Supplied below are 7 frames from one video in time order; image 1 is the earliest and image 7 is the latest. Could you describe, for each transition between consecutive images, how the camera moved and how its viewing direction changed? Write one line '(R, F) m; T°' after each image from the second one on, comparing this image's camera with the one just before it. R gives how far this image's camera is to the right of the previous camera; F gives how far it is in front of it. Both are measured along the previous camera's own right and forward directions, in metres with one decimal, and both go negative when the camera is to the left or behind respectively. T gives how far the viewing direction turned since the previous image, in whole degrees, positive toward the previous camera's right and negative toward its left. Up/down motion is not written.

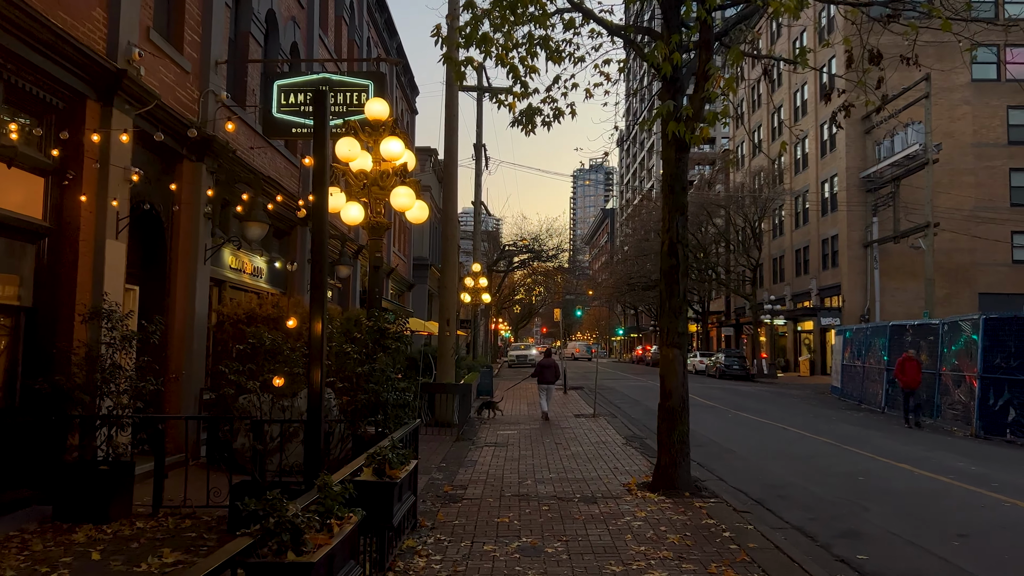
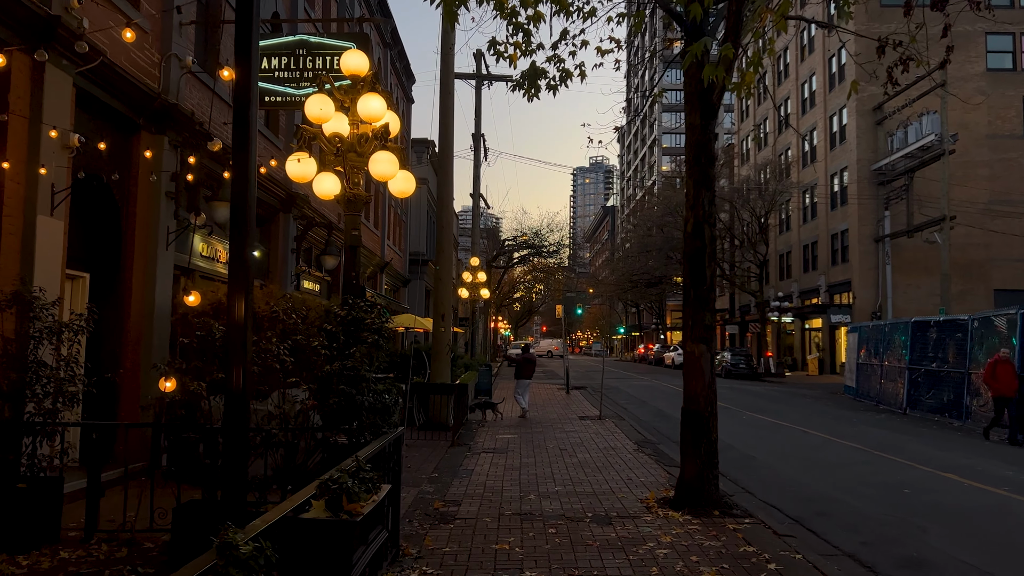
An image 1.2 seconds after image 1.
(0.0, +1.2) m; 0°
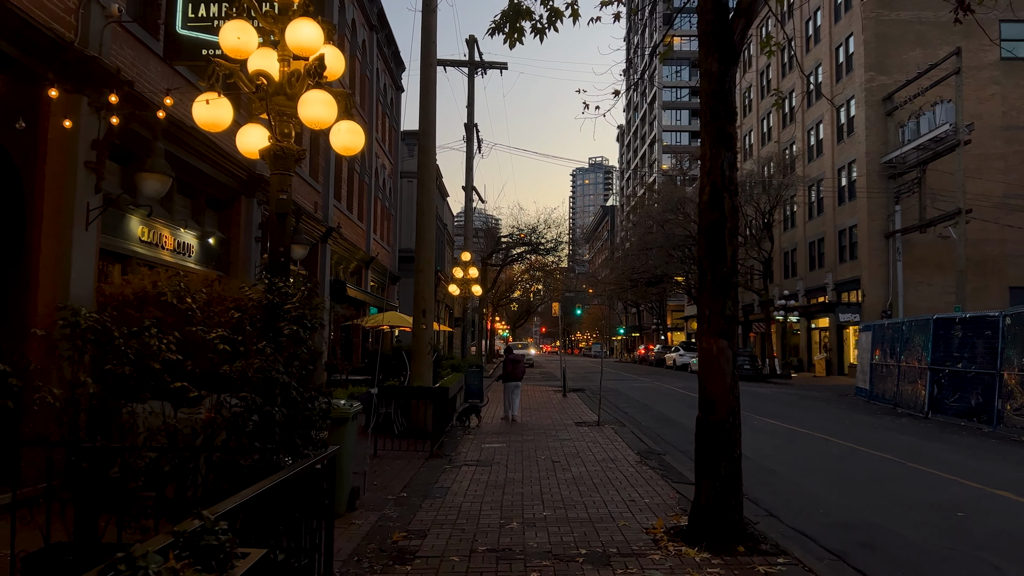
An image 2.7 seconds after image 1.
(+0.2, +1.4) m; 0°
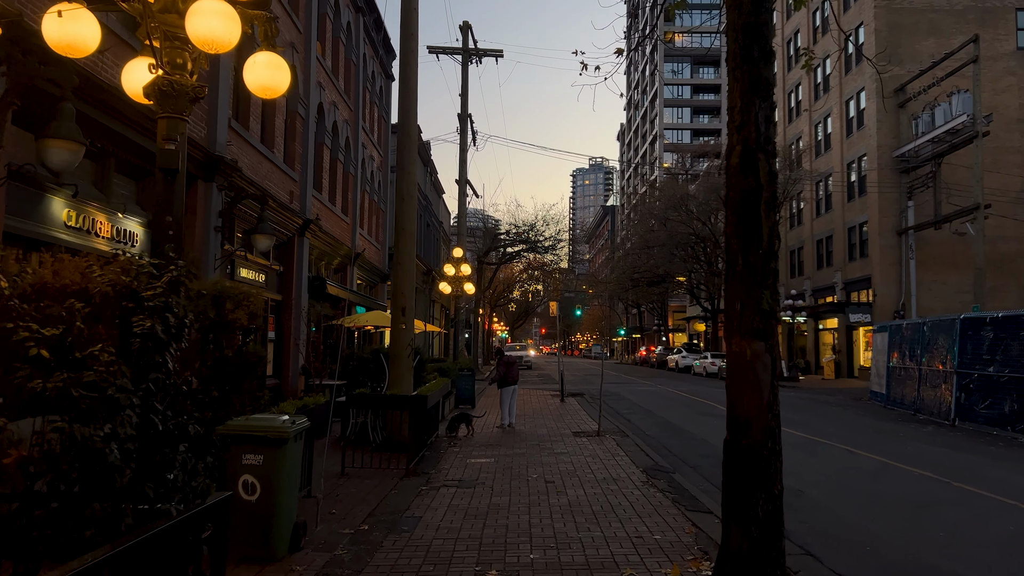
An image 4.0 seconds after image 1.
(+0.2, +1.3) m; 0°
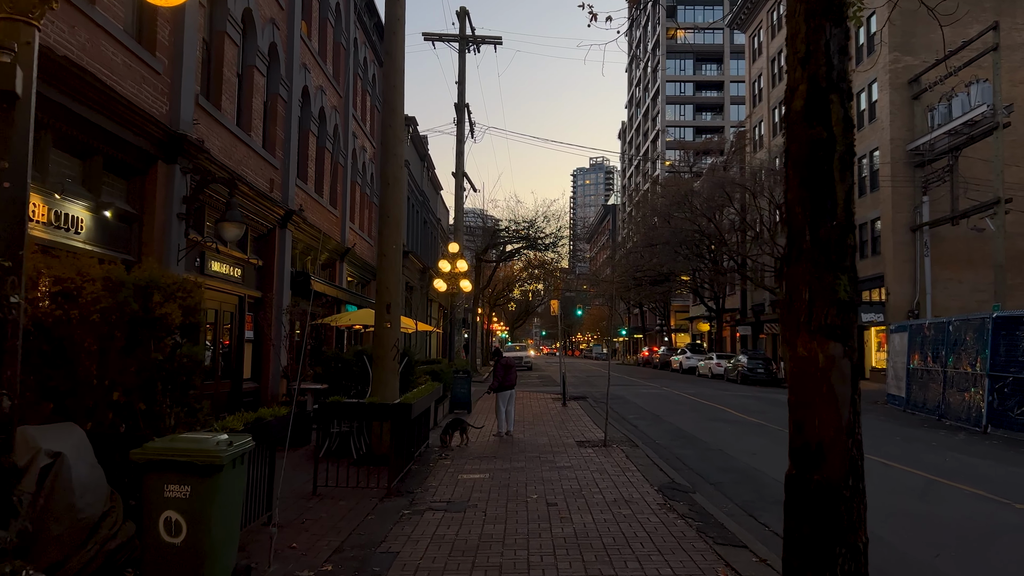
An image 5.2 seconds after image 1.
(0.0, +1.2) m; 0°
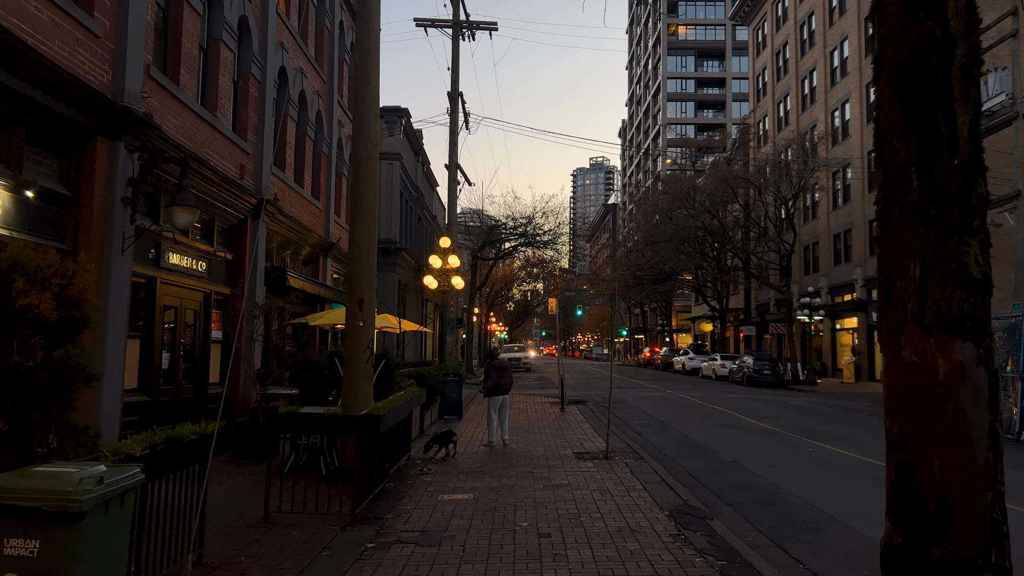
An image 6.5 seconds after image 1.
(+0.1, +1.2) m; 0°
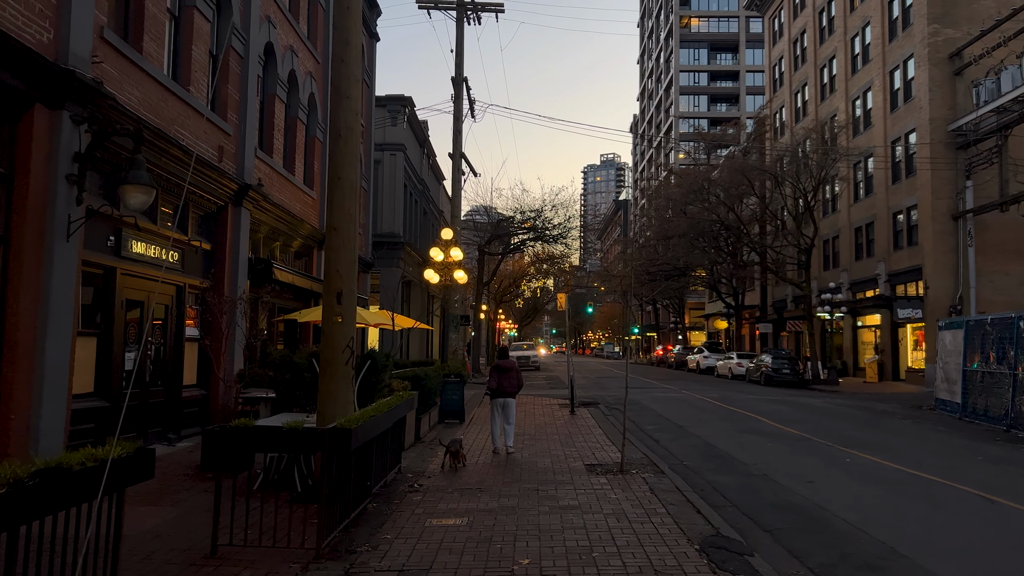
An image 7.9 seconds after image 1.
(+0.1, +1.2) m; -1°
